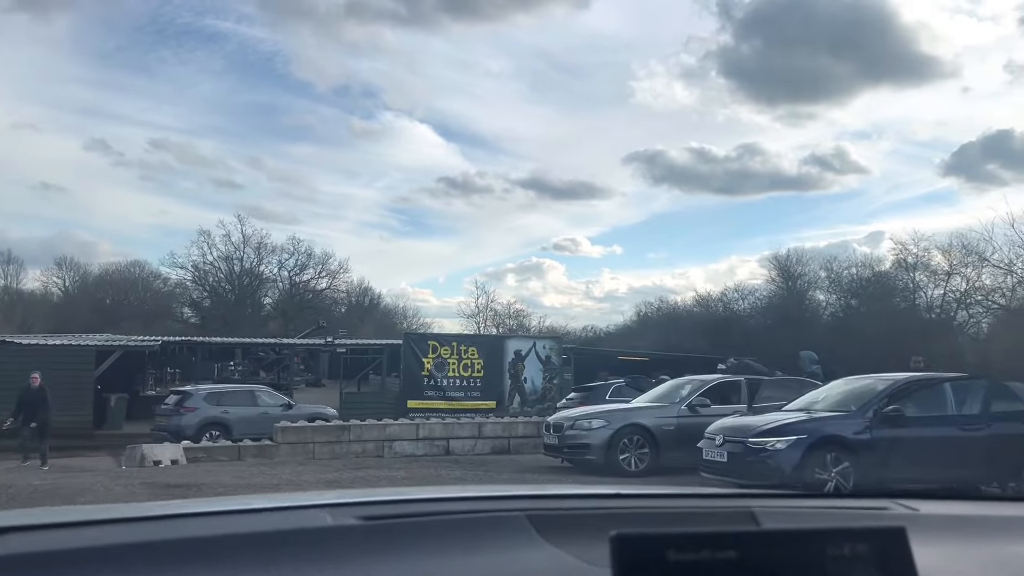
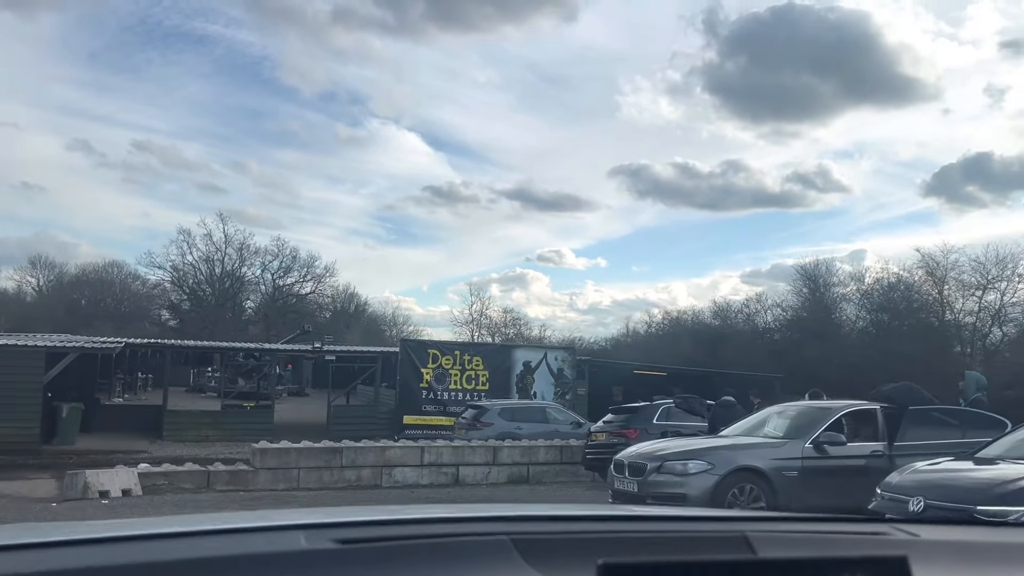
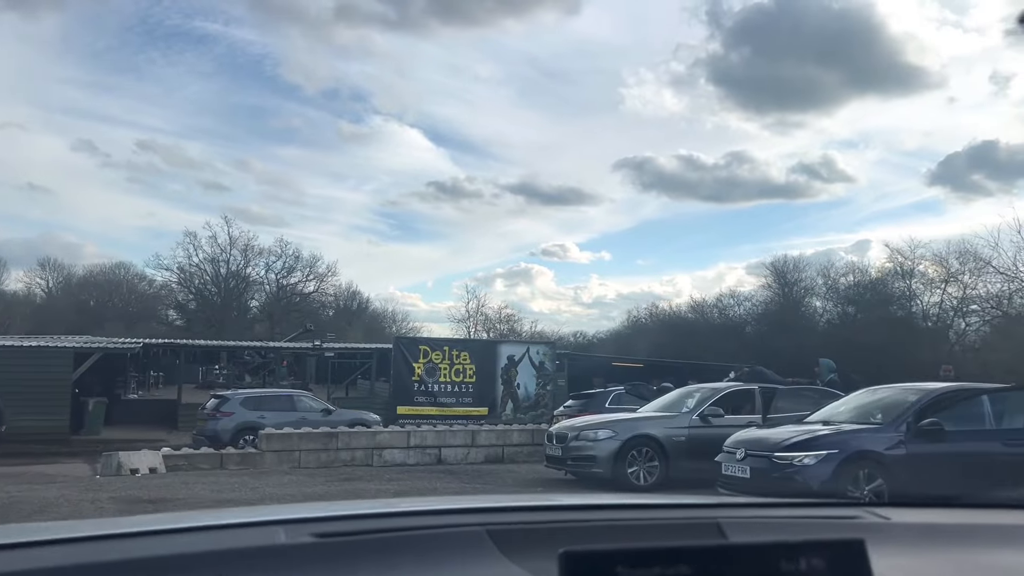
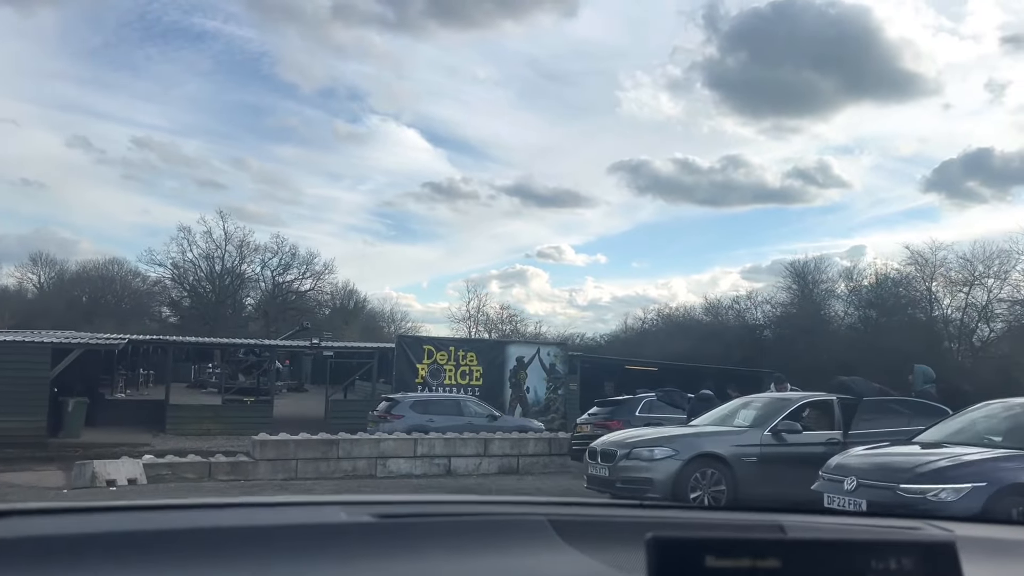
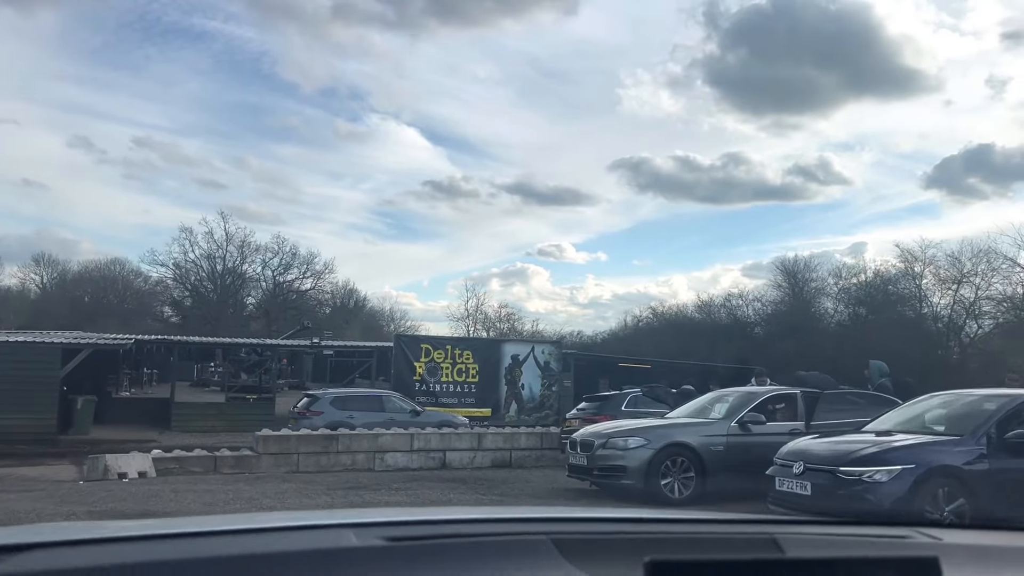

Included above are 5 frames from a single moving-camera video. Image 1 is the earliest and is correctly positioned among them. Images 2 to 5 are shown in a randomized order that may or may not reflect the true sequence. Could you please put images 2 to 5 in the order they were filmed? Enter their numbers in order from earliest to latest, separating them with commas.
3, 5, 4, 2
